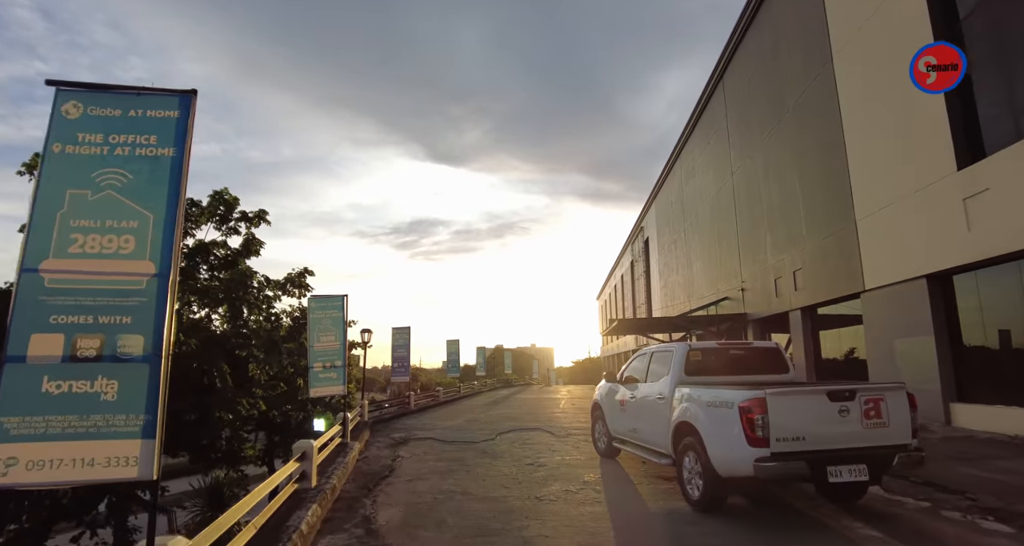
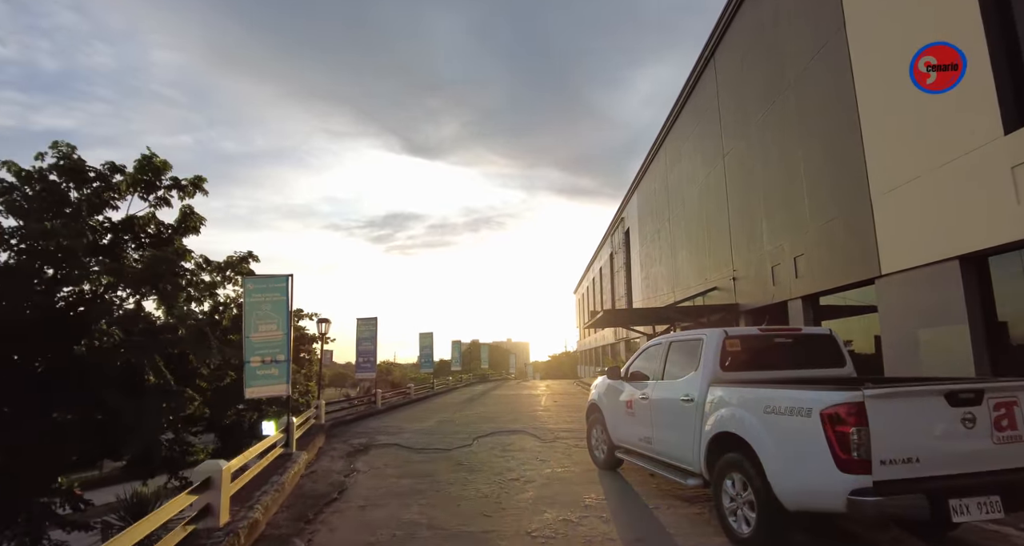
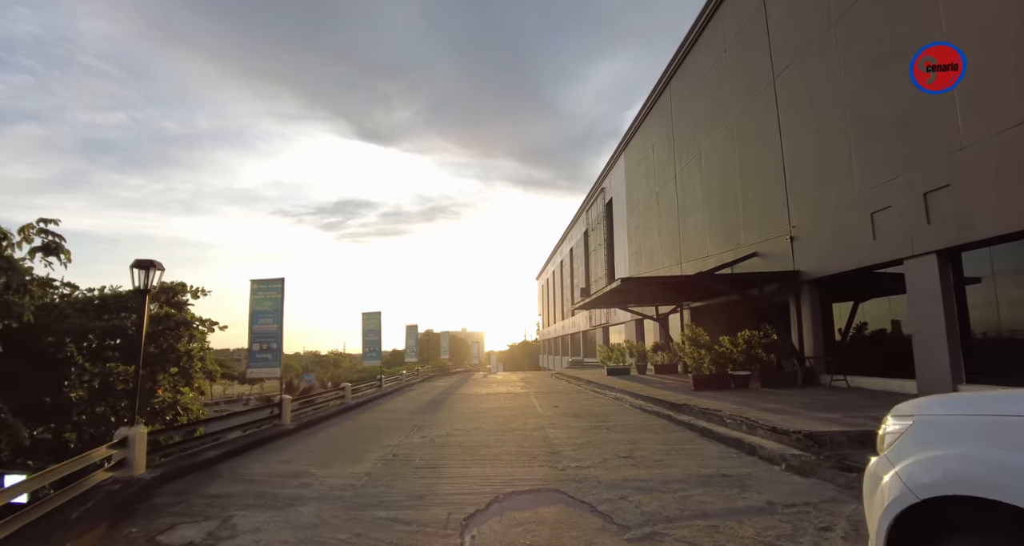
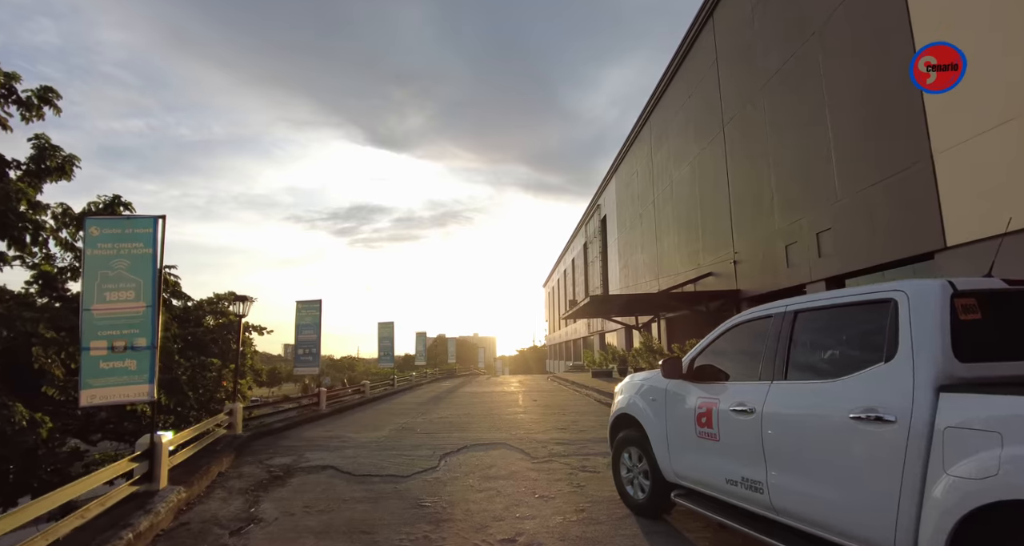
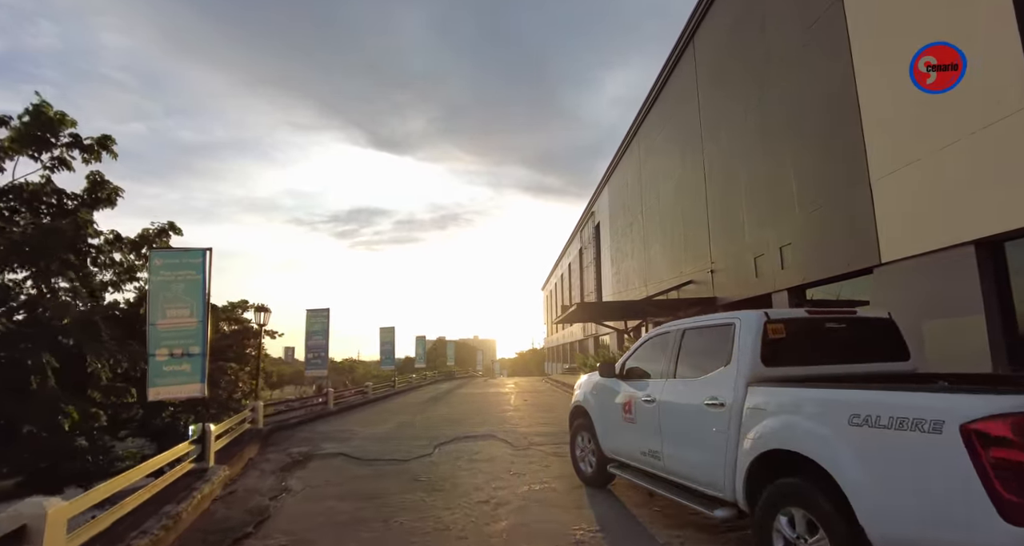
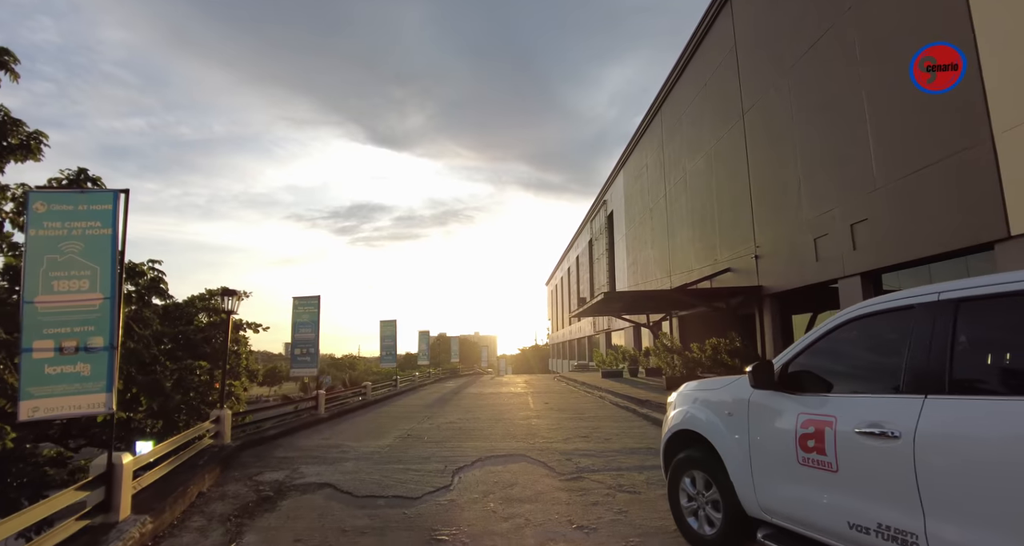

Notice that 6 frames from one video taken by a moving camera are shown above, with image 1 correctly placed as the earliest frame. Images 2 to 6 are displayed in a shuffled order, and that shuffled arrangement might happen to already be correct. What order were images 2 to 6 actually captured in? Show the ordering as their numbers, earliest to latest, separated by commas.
2, 5, 4, 6, 3
